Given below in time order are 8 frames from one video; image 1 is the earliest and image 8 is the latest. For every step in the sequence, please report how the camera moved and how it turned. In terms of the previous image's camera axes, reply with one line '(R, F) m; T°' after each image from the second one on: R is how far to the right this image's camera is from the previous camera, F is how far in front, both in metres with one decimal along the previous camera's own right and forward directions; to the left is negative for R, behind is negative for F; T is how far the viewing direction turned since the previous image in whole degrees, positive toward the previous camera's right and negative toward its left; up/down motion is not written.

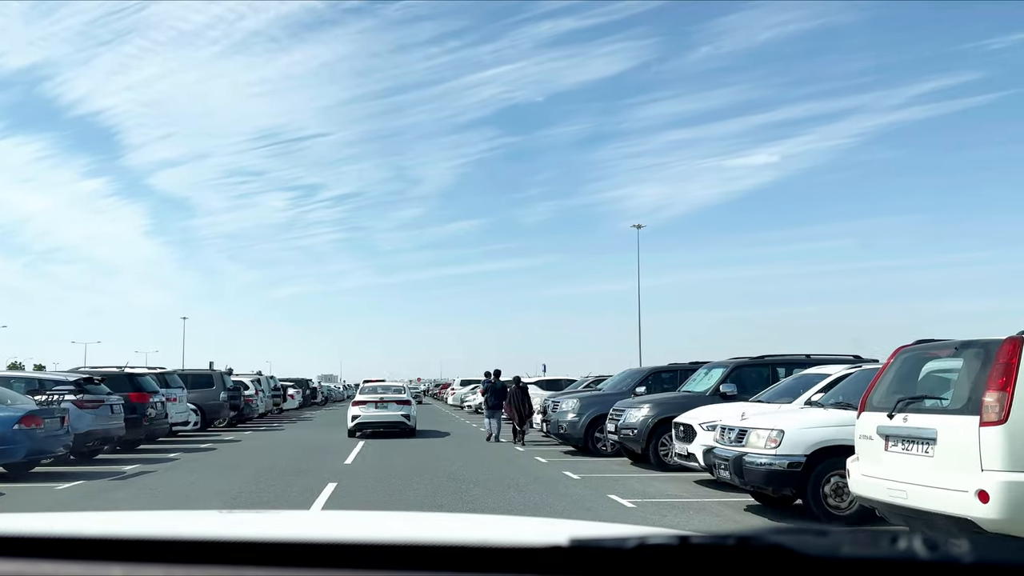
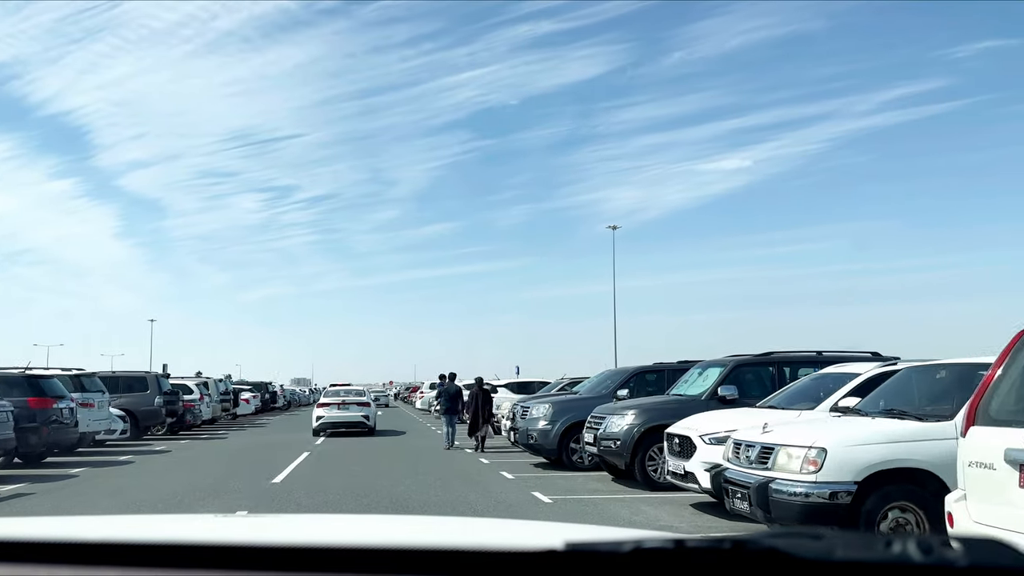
(+0.1, +0.7) m; +2°
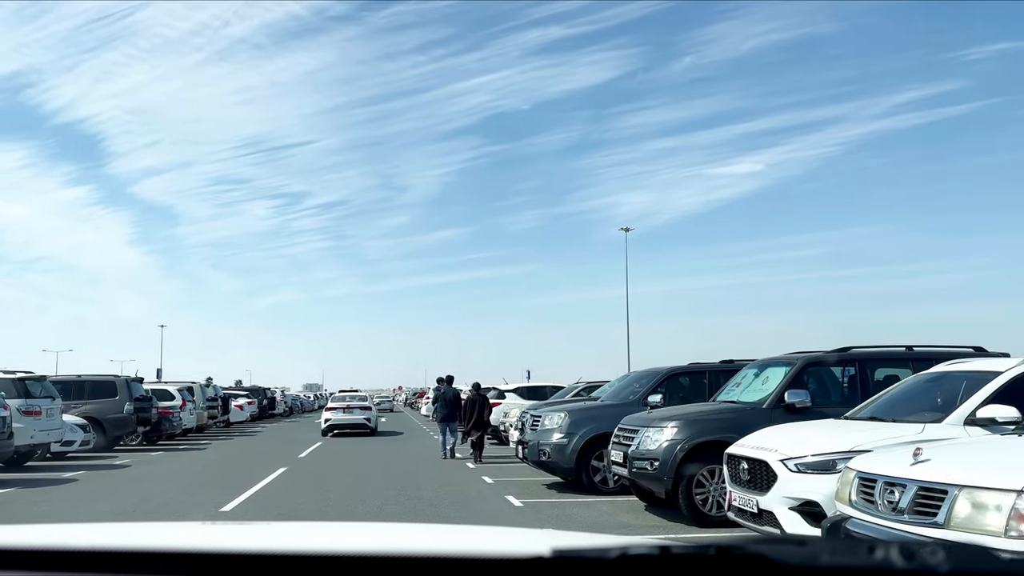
(0.0, +1.1) m; -1°
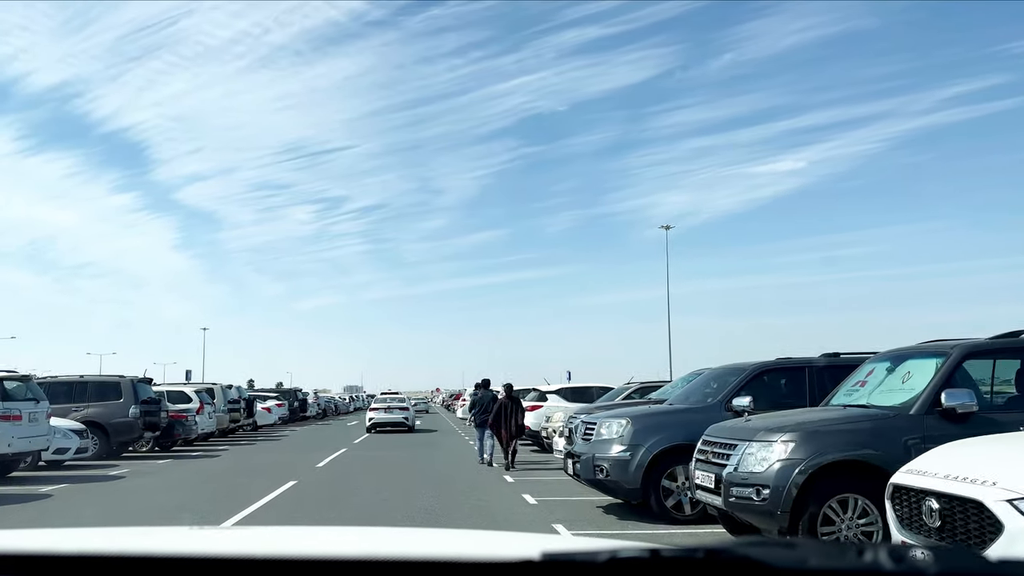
(0.0, +1.0) m; -3°
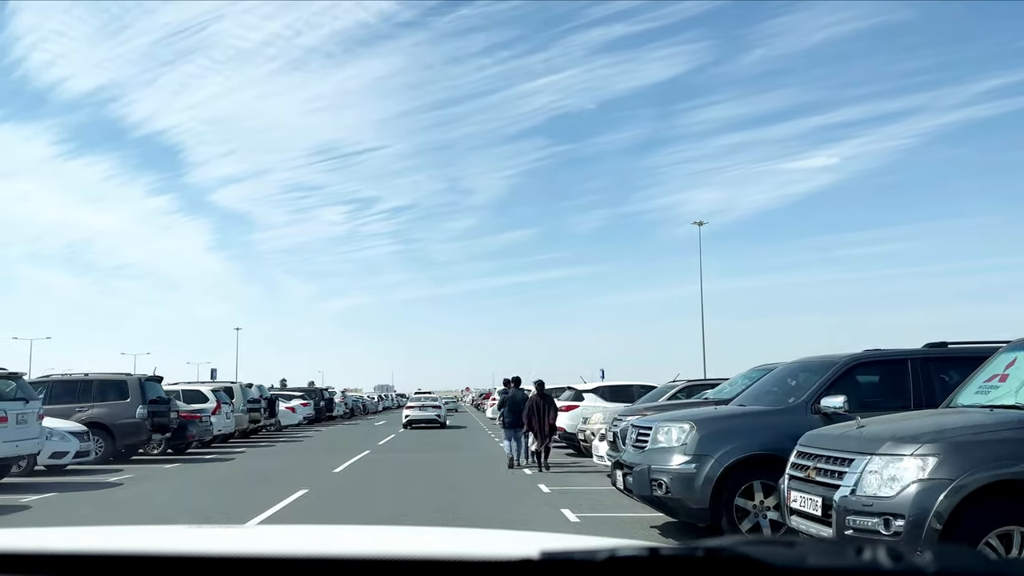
(0.0, +0.7) m; -2°
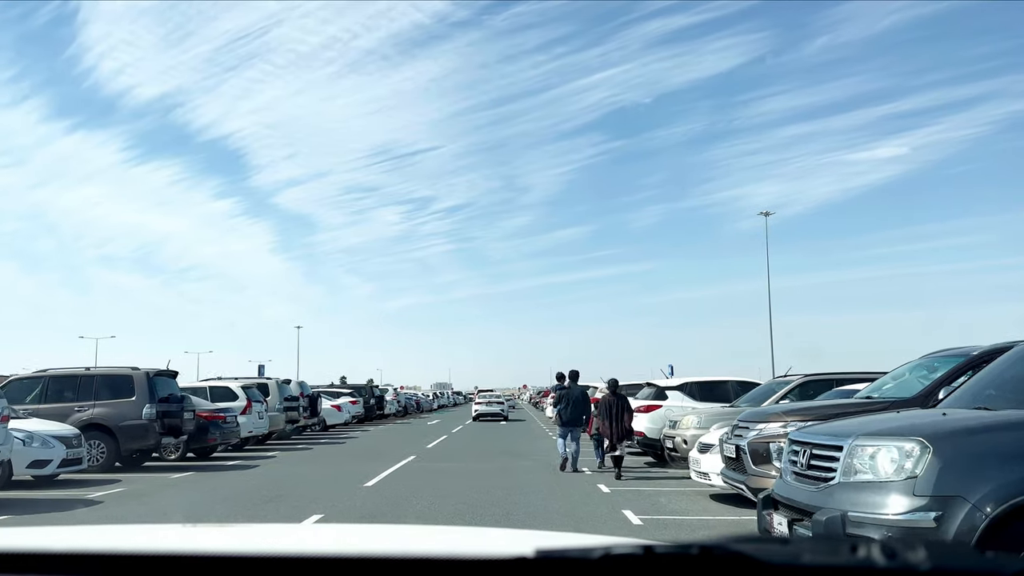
(-0.1, +1.3) m; -4°
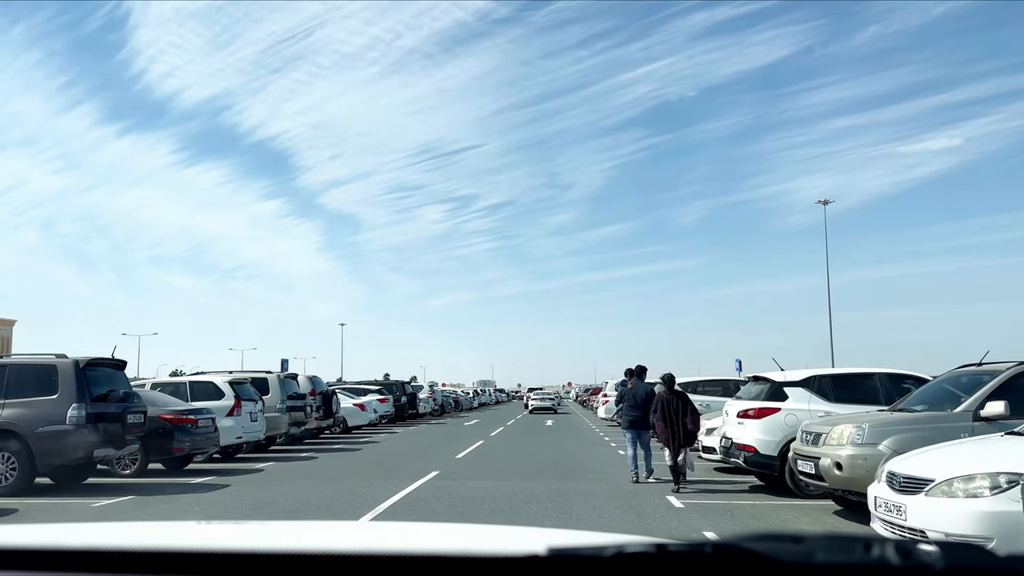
(-0.1, +1.9) m; -3°
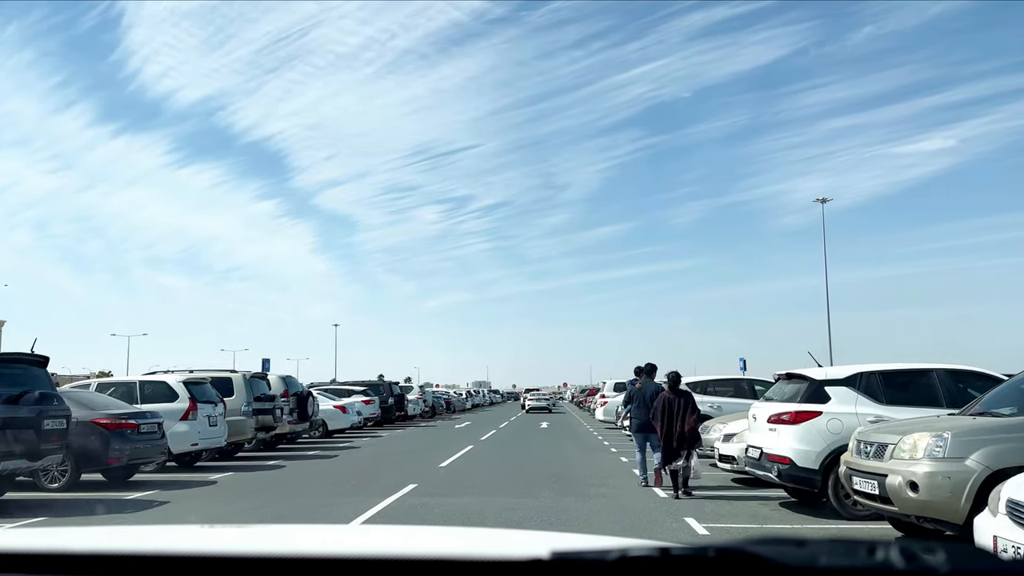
(0.0, +0.8) m; 0°
